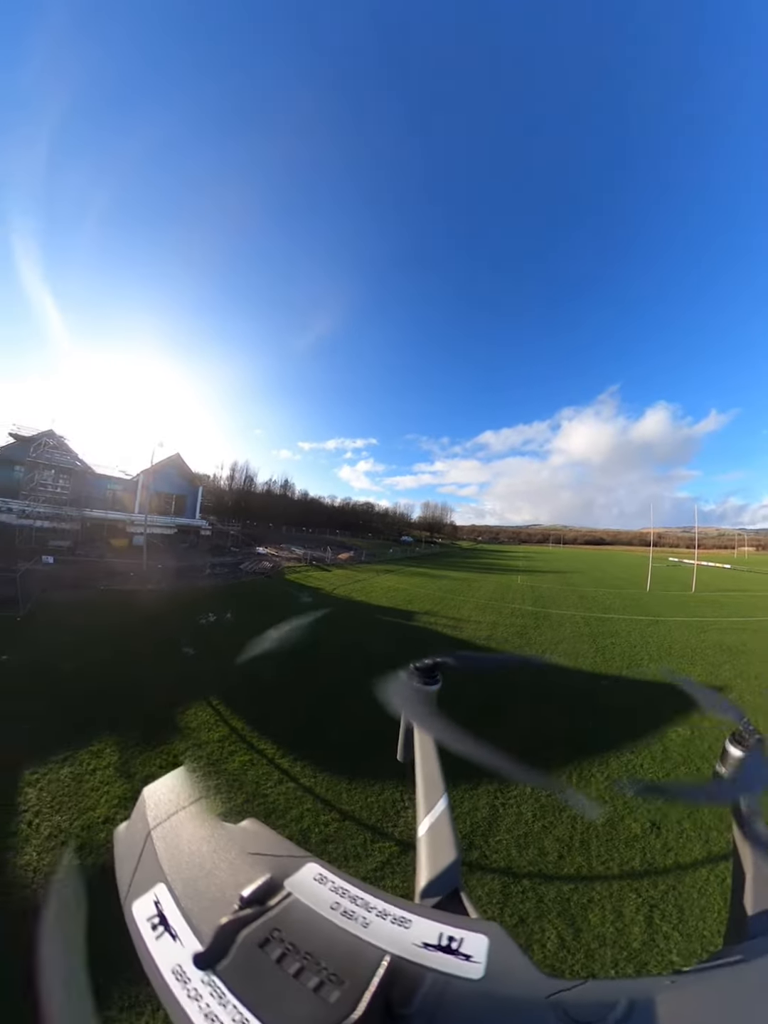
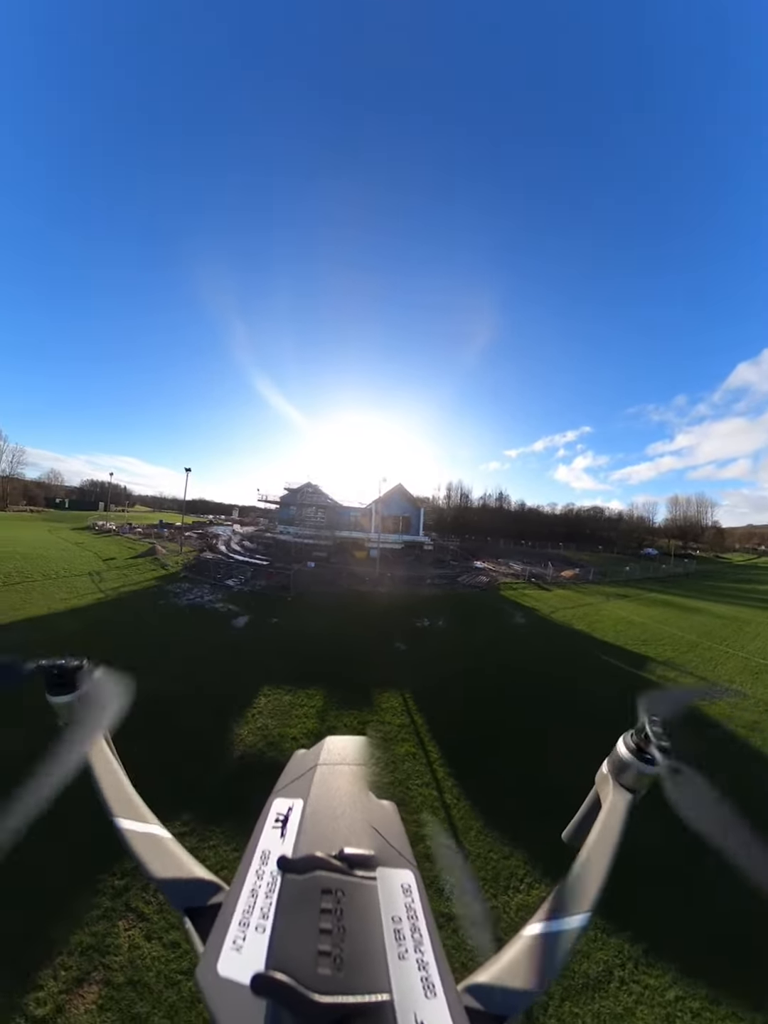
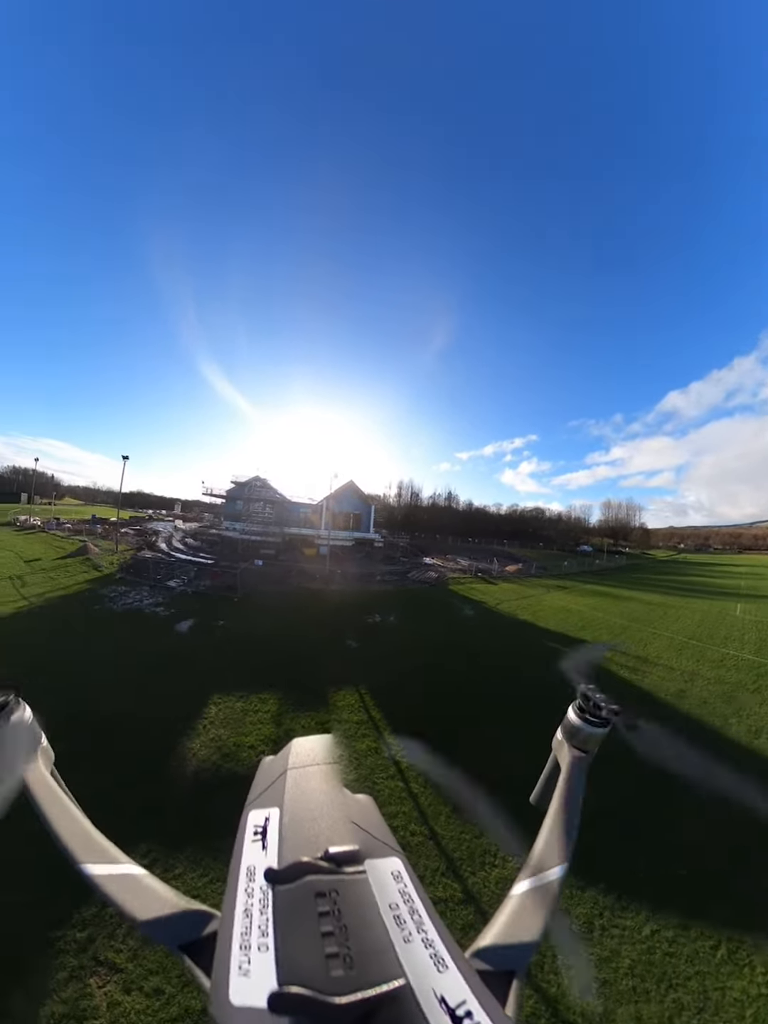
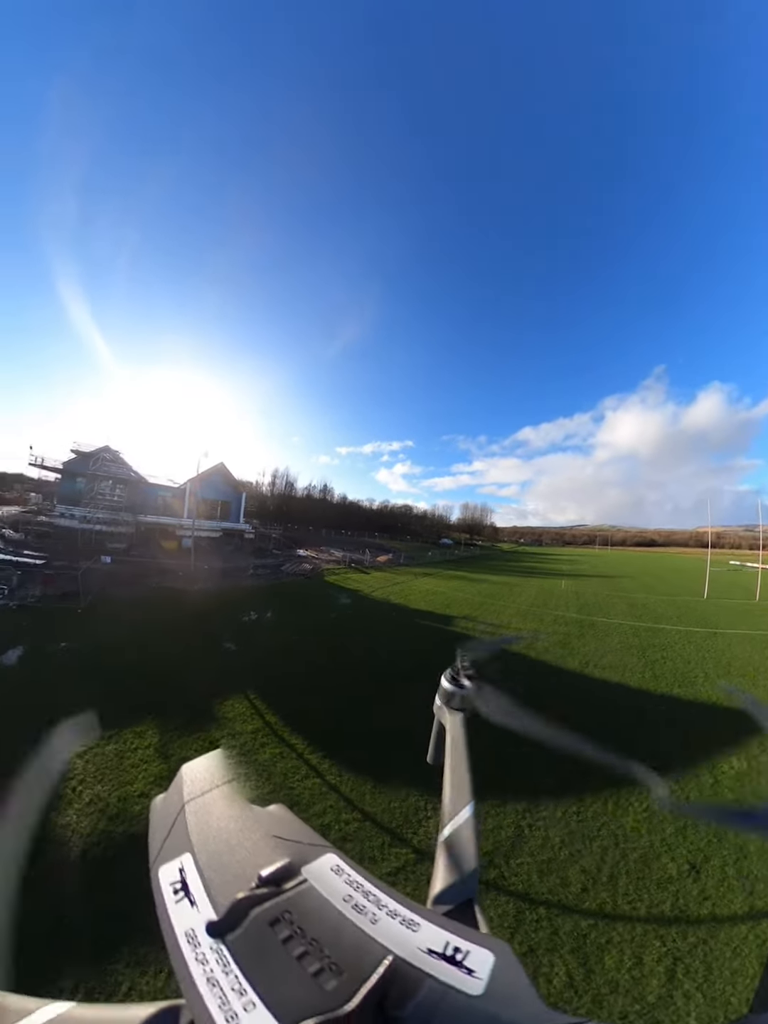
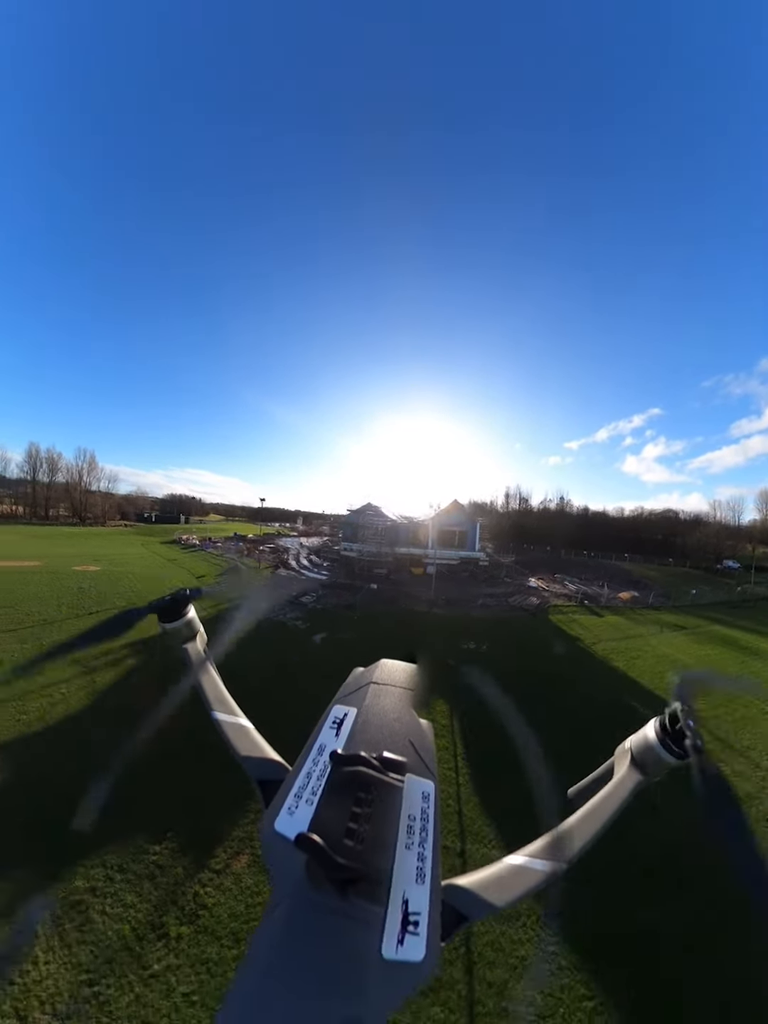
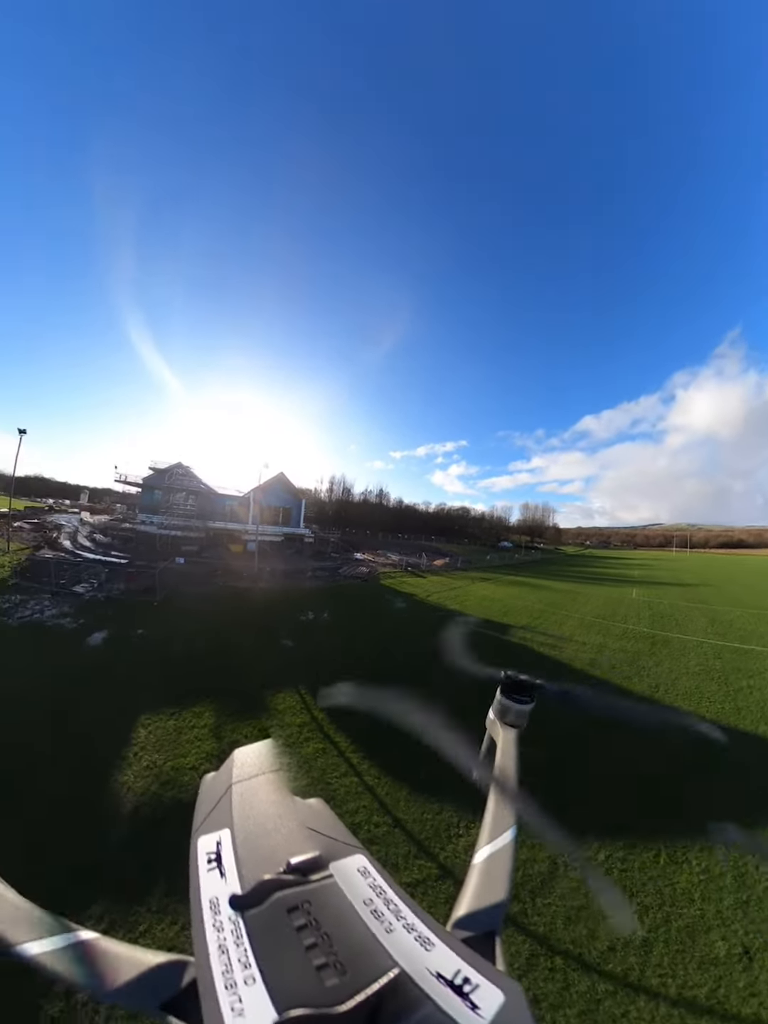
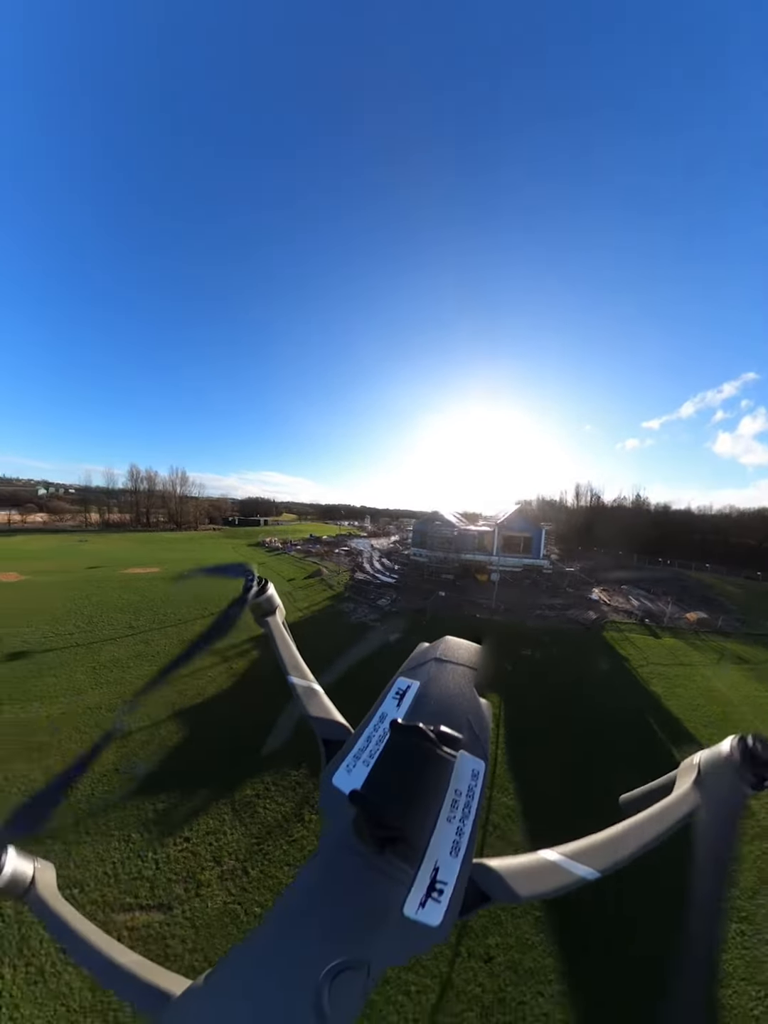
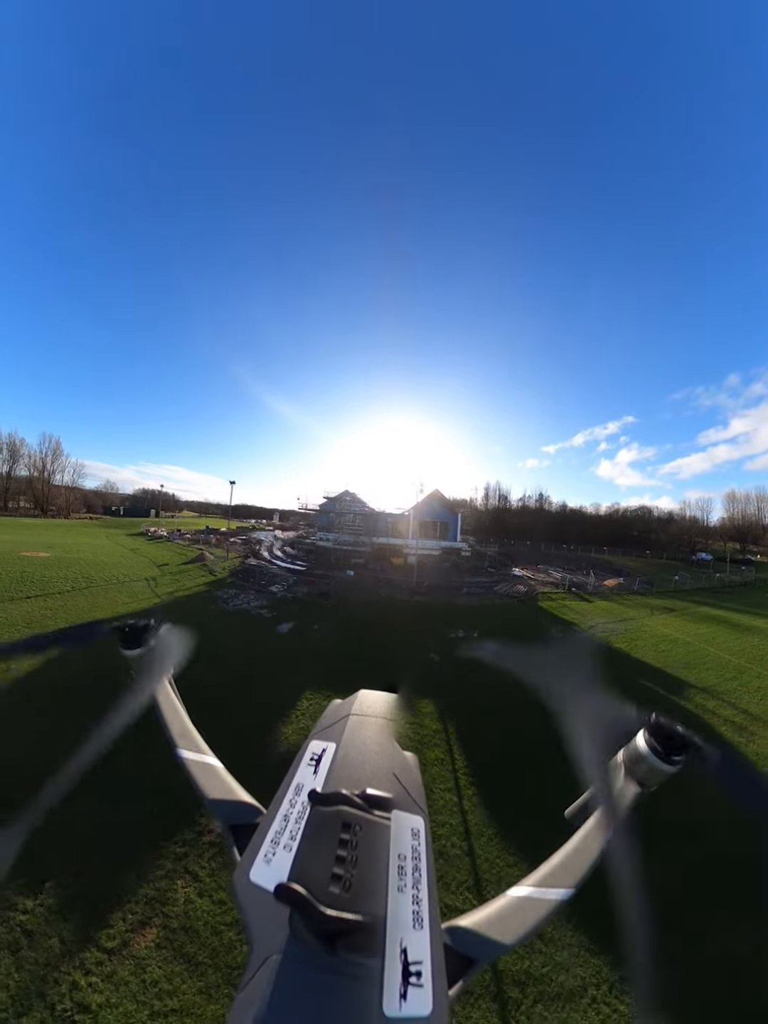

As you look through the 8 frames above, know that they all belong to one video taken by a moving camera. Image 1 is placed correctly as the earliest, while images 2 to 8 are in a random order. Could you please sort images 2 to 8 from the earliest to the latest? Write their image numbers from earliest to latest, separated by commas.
4, 6, 3, 2, 8, 5, 7
